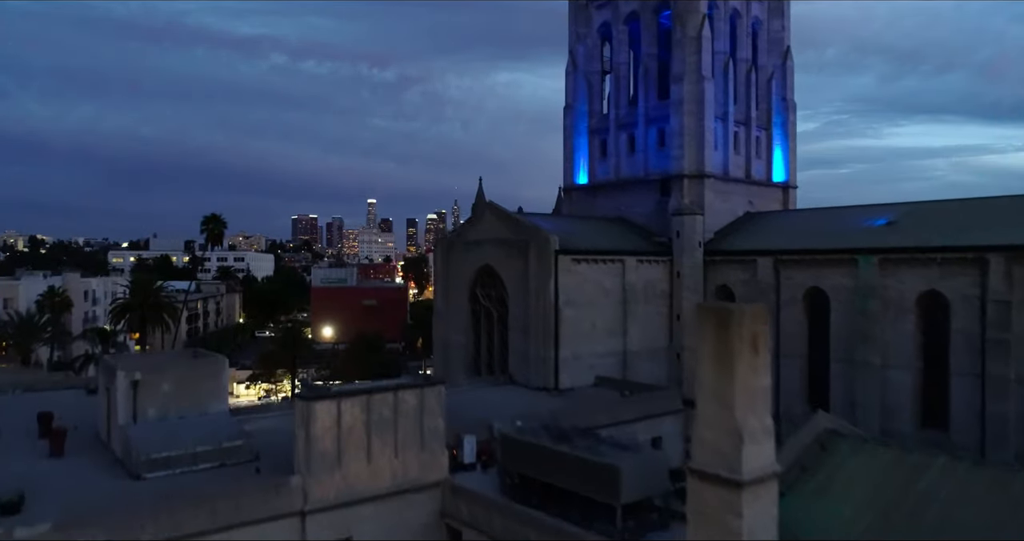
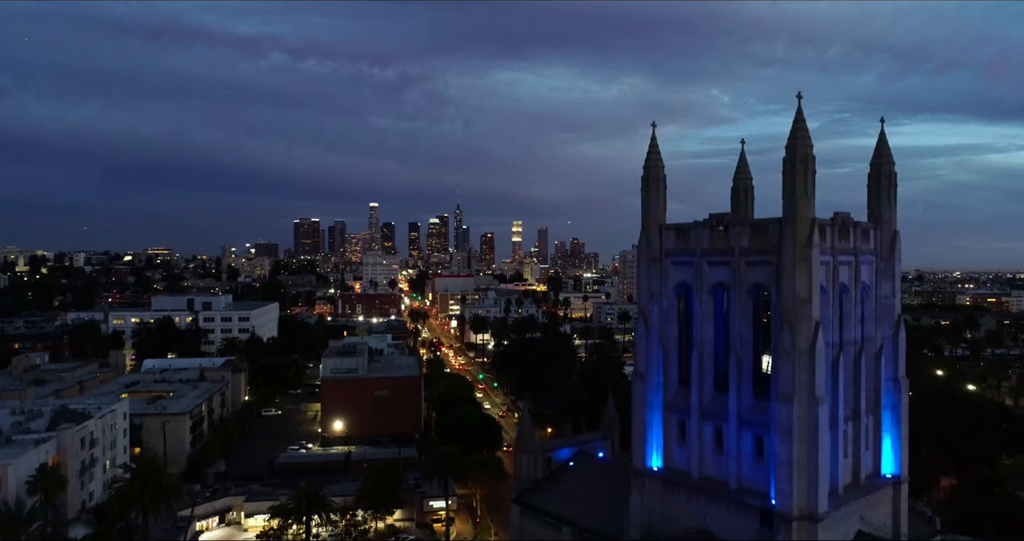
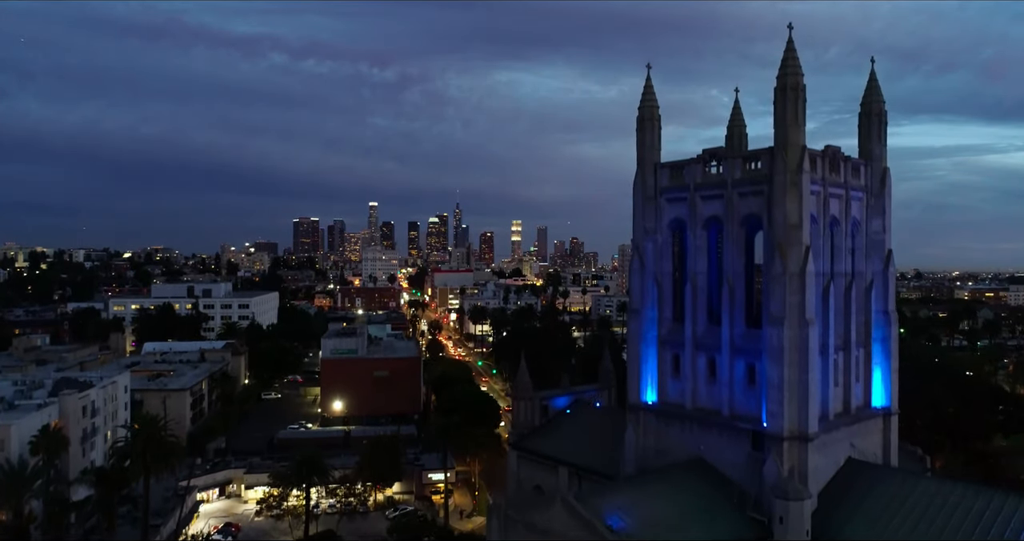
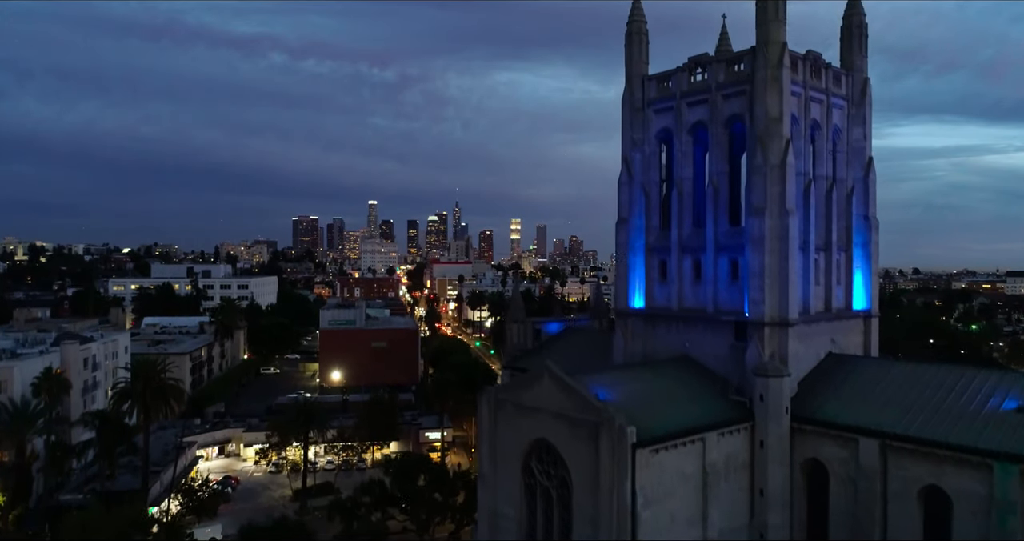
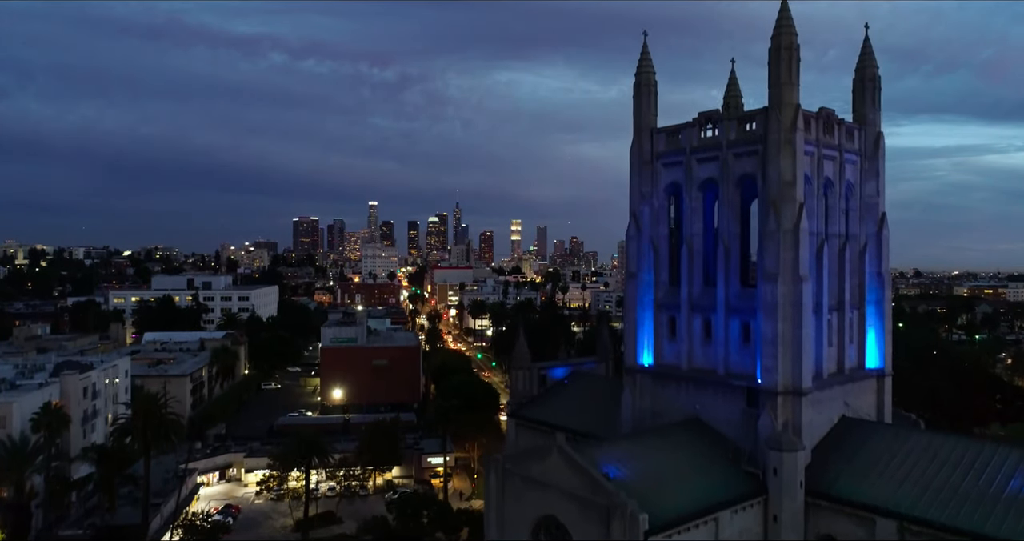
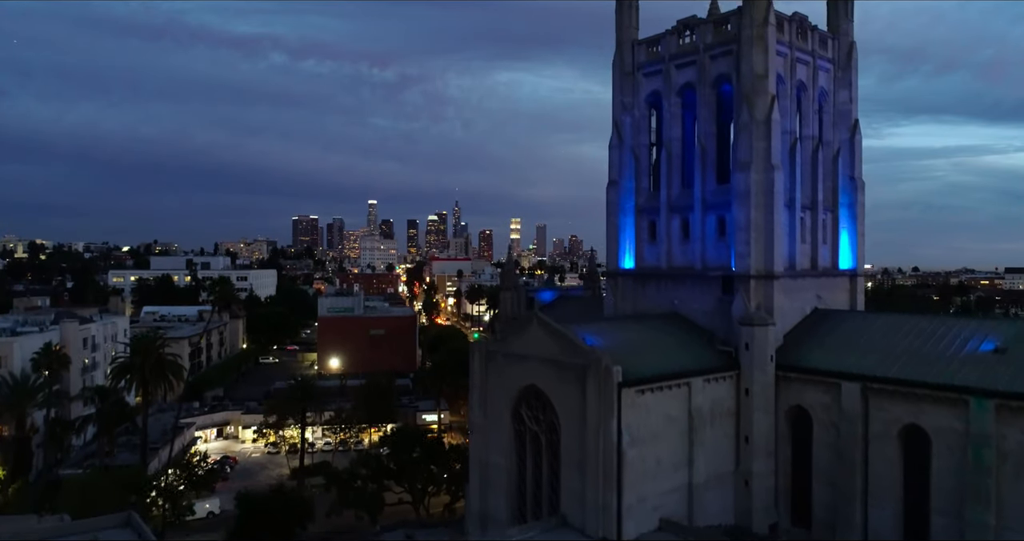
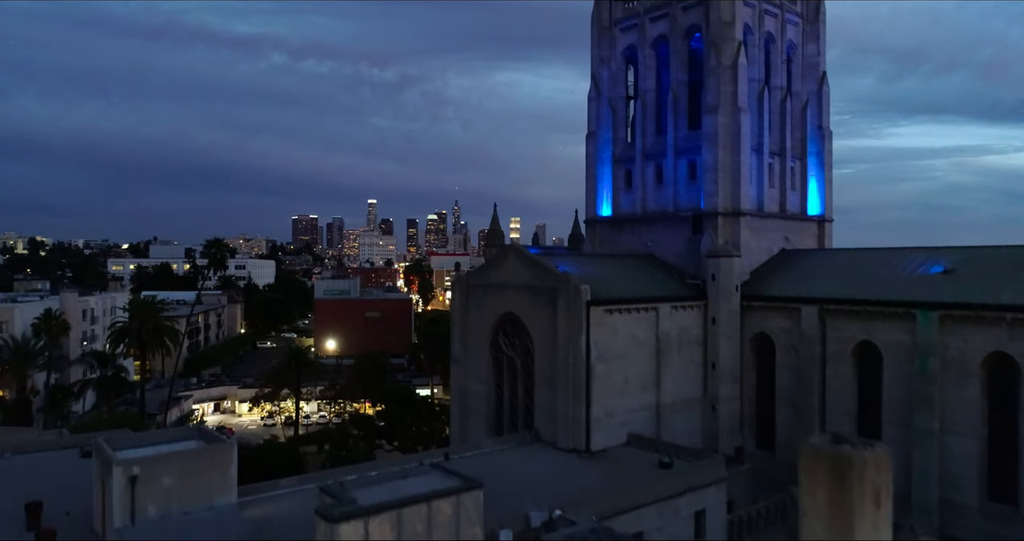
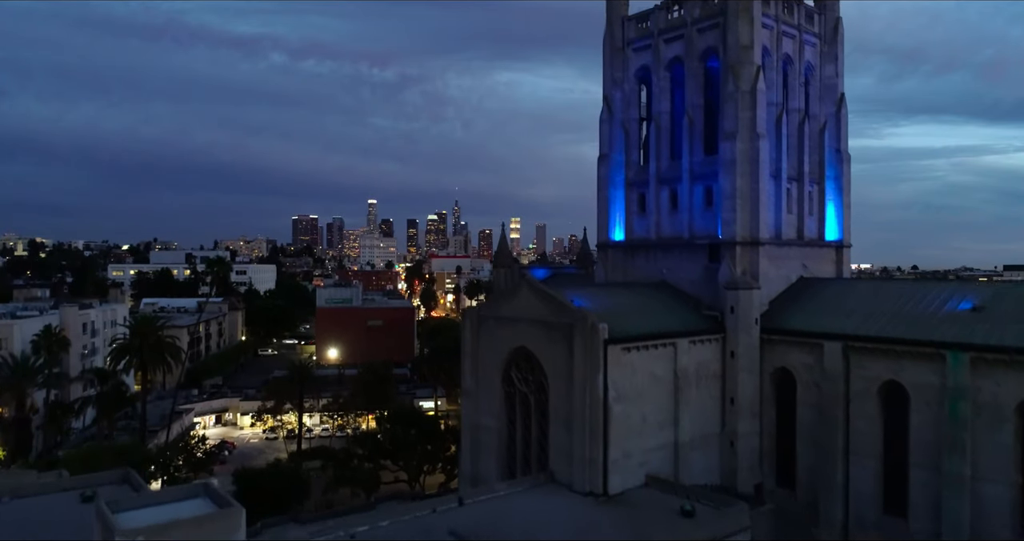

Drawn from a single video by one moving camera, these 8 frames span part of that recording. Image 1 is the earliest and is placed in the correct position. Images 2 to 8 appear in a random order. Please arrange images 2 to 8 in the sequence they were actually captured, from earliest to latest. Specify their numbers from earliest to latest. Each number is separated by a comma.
7, 8, 6, 4, 5, 3, 2
